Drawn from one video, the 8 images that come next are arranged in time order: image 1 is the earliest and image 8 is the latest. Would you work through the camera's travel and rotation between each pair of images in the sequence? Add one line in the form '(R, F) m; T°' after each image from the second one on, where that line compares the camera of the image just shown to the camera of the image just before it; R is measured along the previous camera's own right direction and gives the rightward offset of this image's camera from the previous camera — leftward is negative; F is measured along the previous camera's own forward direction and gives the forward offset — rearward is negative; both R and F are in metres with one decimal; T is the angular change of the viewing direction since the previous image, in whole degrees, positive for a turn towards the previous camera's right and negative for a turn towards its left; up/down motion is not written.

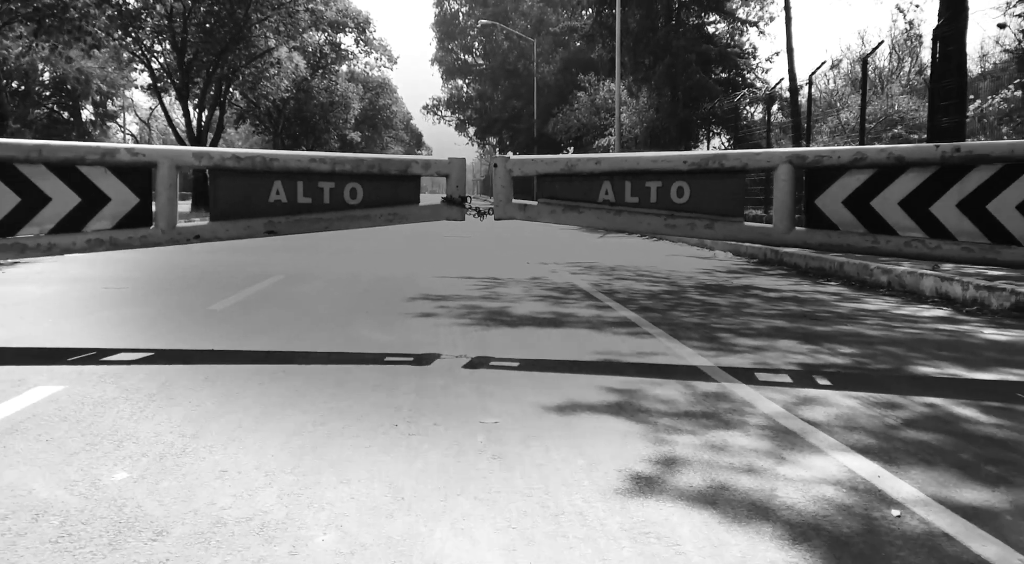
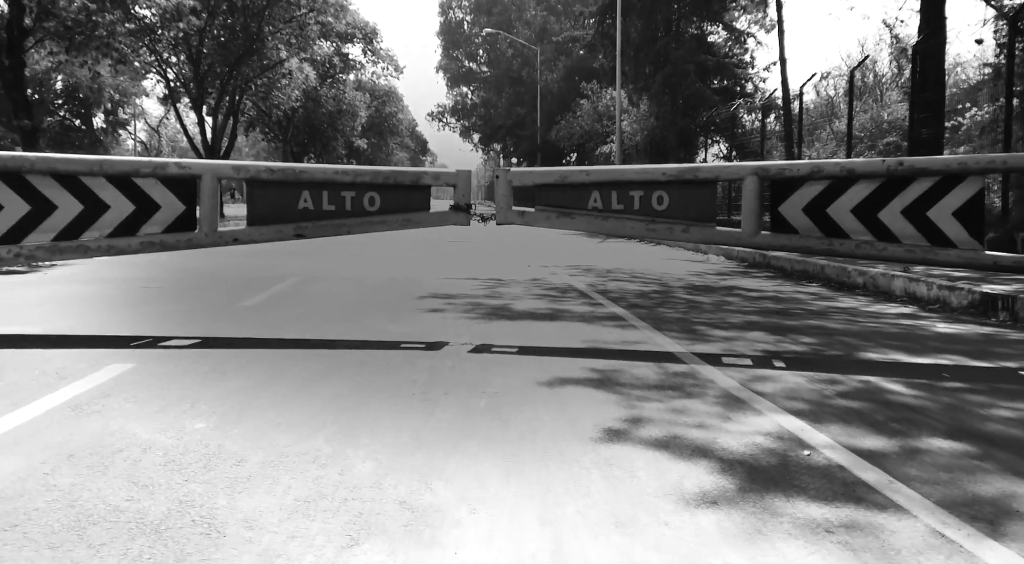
(0.0, -1.1) m; 0°
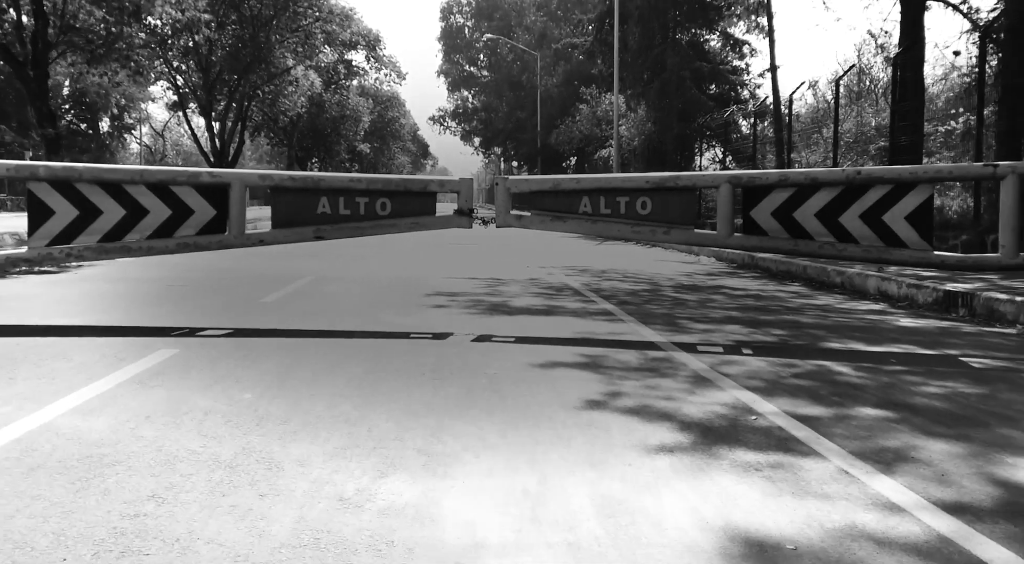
(0.0, -1.0) m; 0°
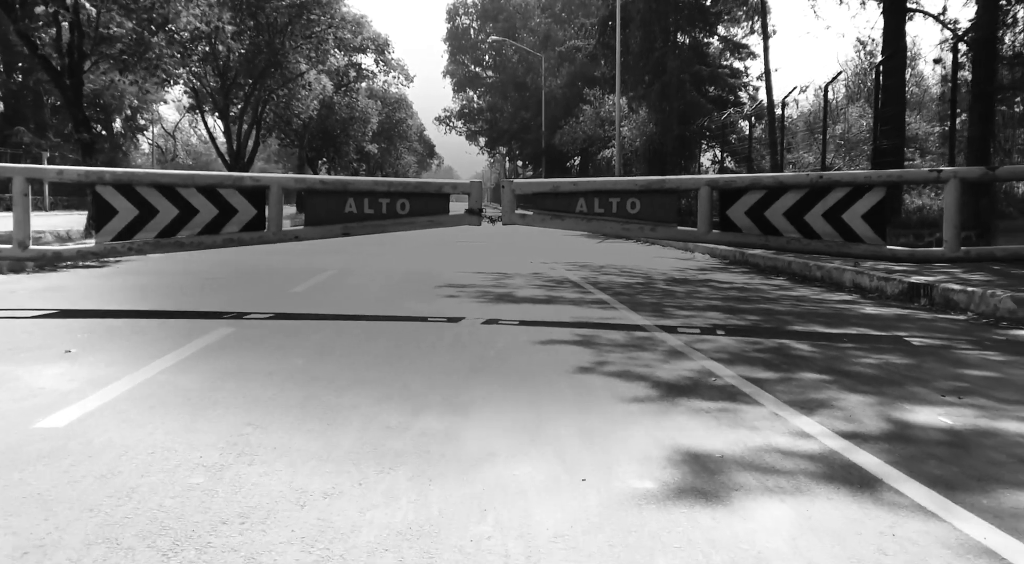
(0.0, -1.3) m; 0°
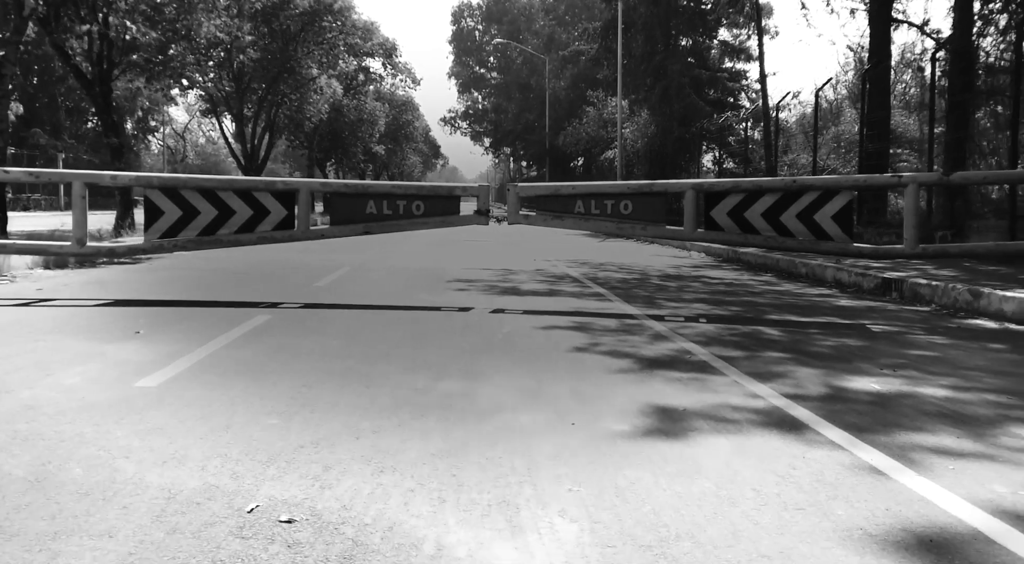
(0.0, -1.2) m; 0°
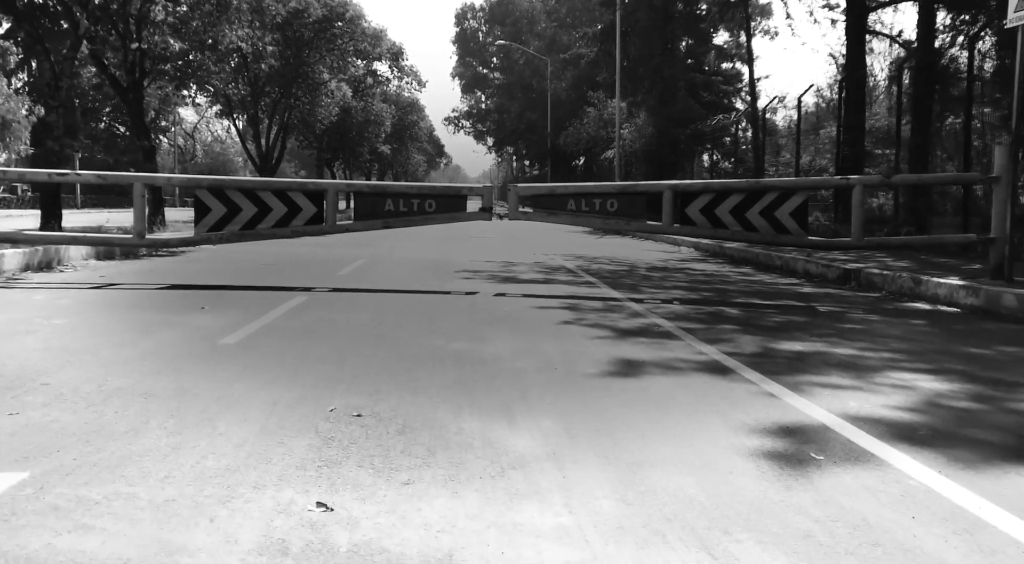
(0.0, -1.8) m; 0°
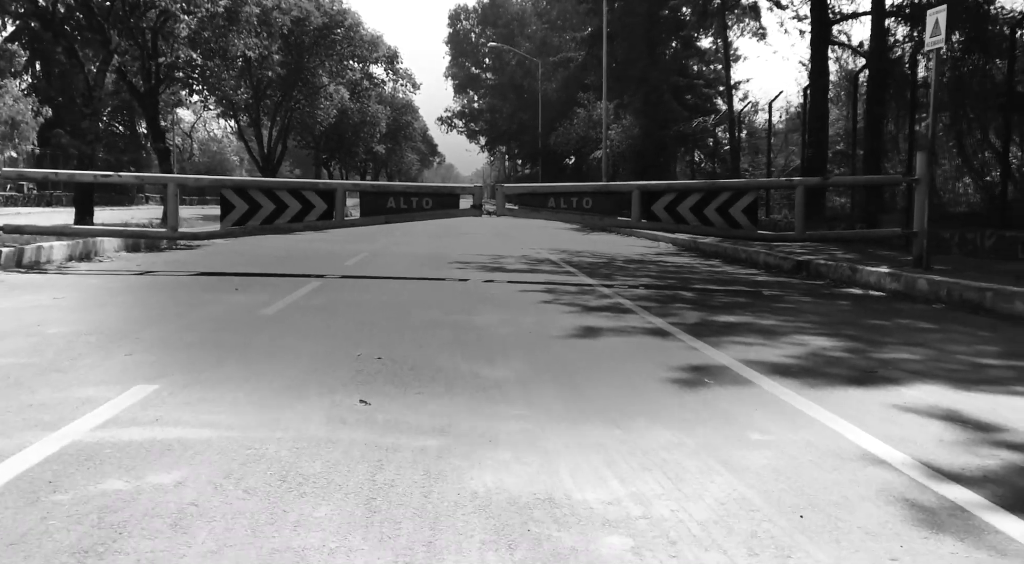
(+0.1, -1.9) m; 0°
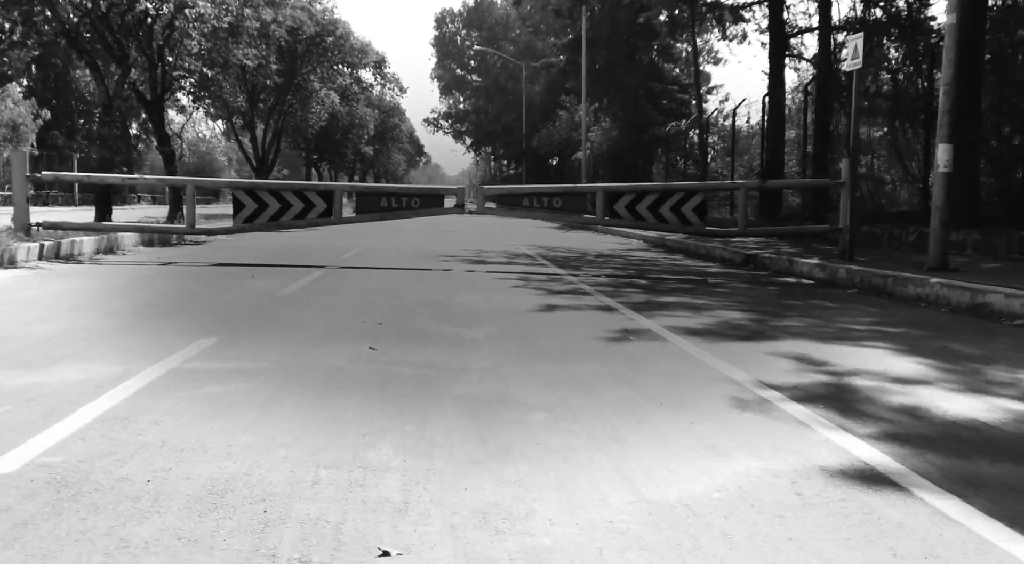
(+0.1, -2.1) m; +1°
